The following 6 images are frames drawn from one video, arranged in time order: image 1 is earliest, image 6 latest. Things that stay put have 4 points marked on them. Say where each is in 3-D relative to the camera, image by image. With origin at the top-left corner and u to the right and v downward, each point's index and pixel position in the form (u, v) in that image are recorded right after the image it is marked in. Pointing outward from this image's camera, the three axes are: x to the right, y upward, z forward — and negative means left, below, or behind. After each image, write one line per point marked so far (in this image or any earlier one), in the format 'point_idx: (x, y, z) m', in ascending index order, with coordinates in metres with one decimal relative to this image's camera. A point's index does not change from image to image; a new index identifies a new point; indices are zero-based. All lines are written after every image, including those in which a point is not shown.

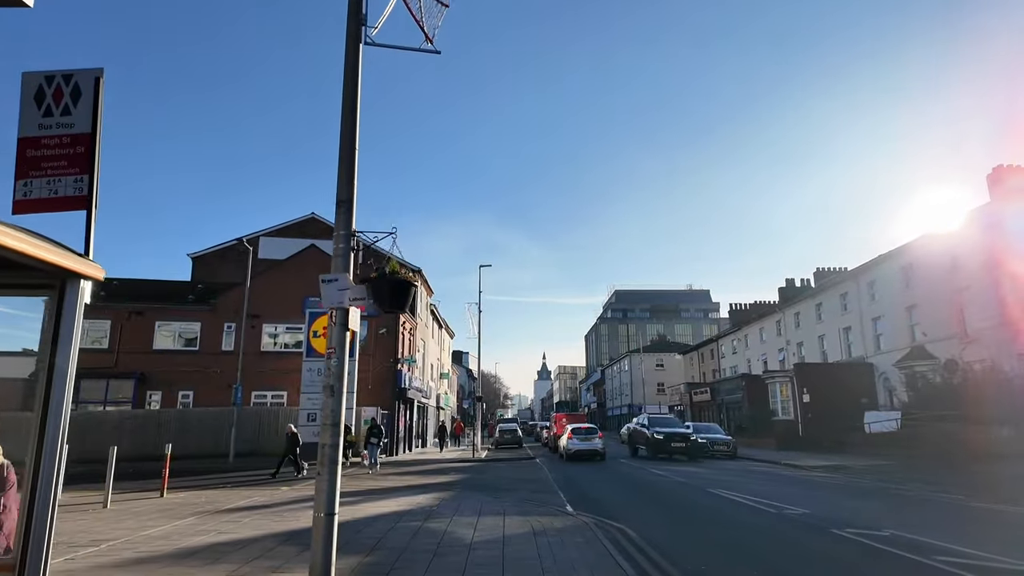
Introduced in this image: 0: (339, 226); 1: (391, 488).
0: (-1.6, +0.6, +6.0) m
1: (-2.9, -4.9, +15.6) m
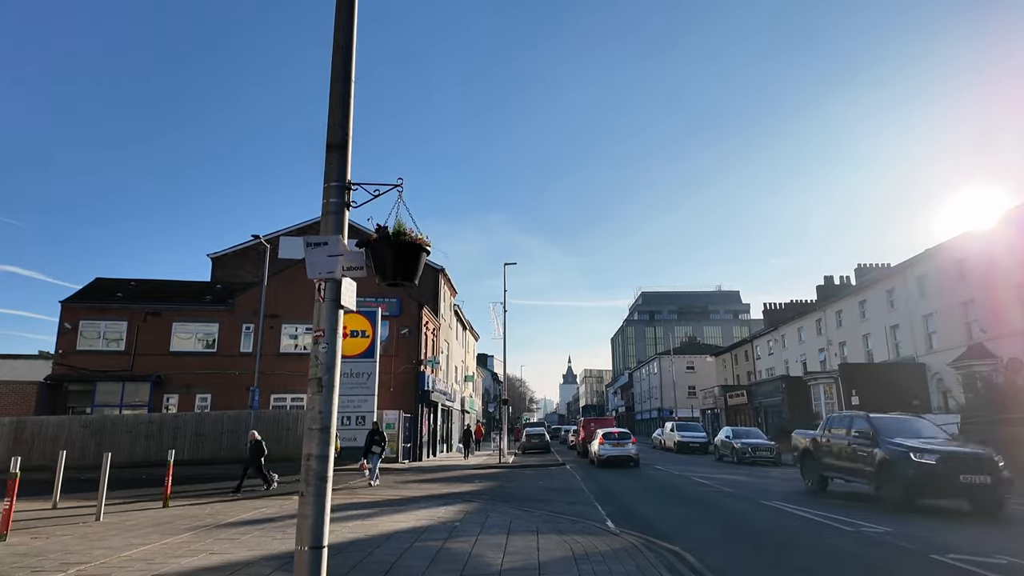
0: (-1.3, +0.8, +4.7) m
1: (-2.2, -4.7, +14.3) m
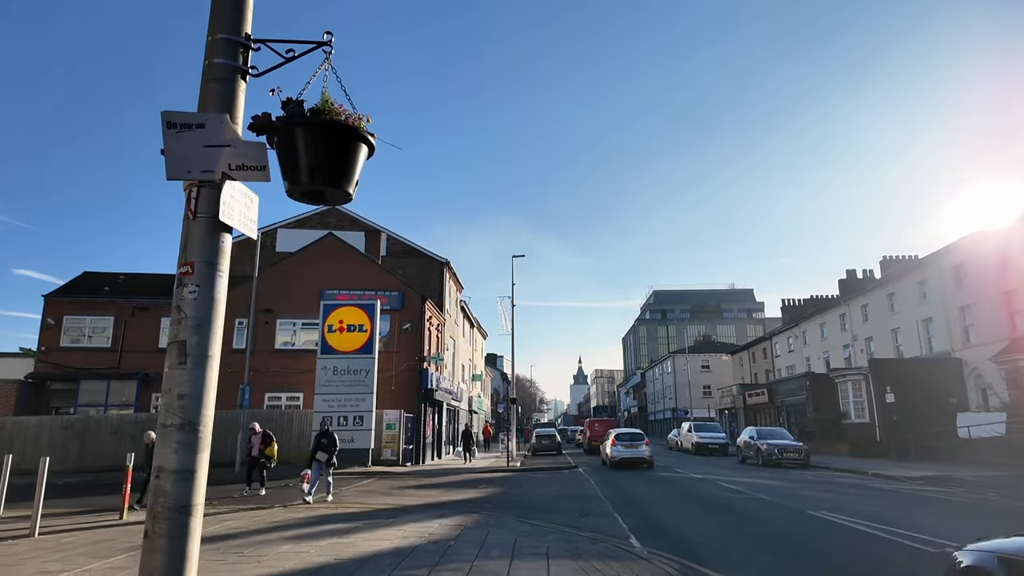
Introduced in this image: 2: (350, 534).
0: (-1.4, +1.2, +3.0) m
1: (-2.1, -4.3, +12.6) m
2: (-2.4, -3.6, +9.4) m
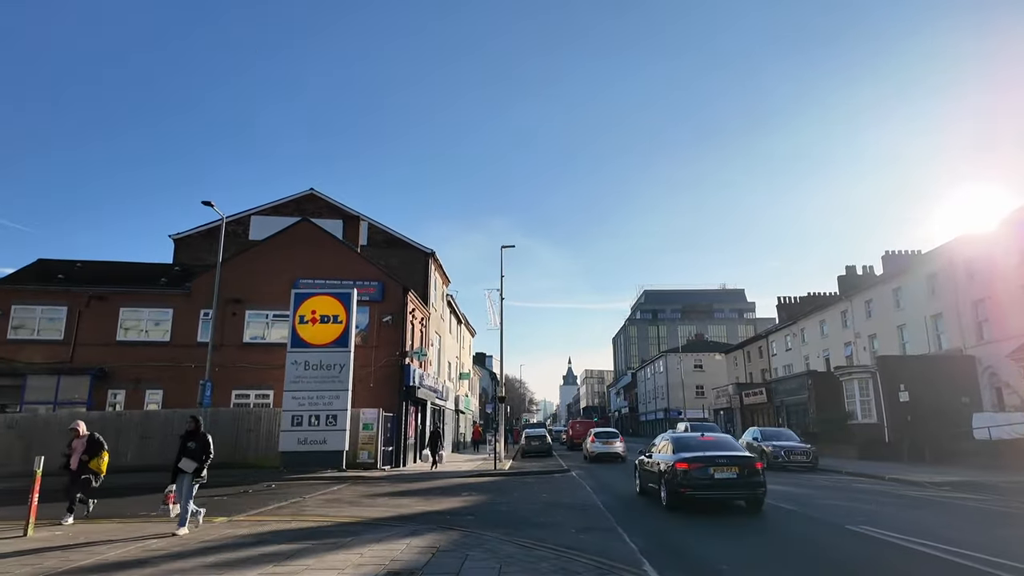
0: (-1.4, +1.6, +1.1) m
1: (-2.3, -3.9, +10.7) m
2: (-2.6, -3.2, +7.5) m
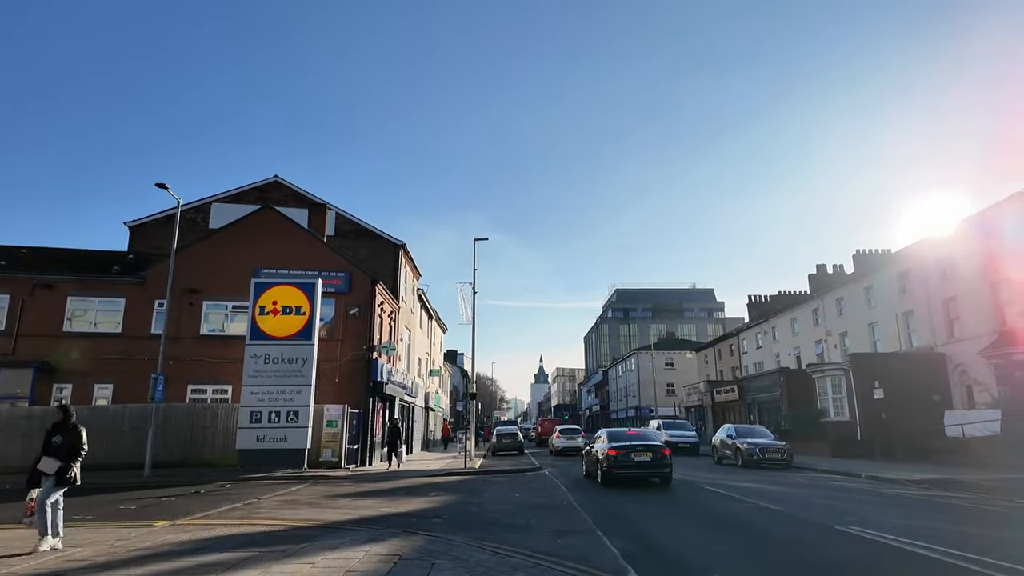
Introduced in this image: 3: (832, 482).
0: (-1.4, +1.9, +0.3) m
1: (-2.8, -3.6, +9.8) m
2: (-2.9, -2.9, +6.6) m
3: (+9.0, -5.5, +18.2) m
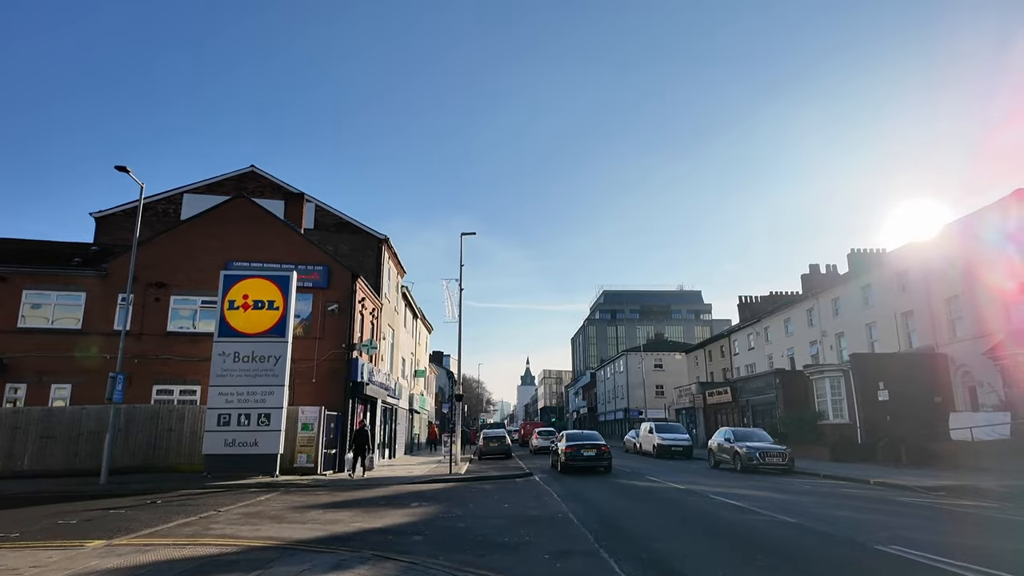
0: (-1.3, +2.1, -1.0) m
1: (-2.9, -3.4, +8.5) m
2: (-2.9, -2.7, +5.3) m
3: (+8.7, -5.3, +17.1) m
